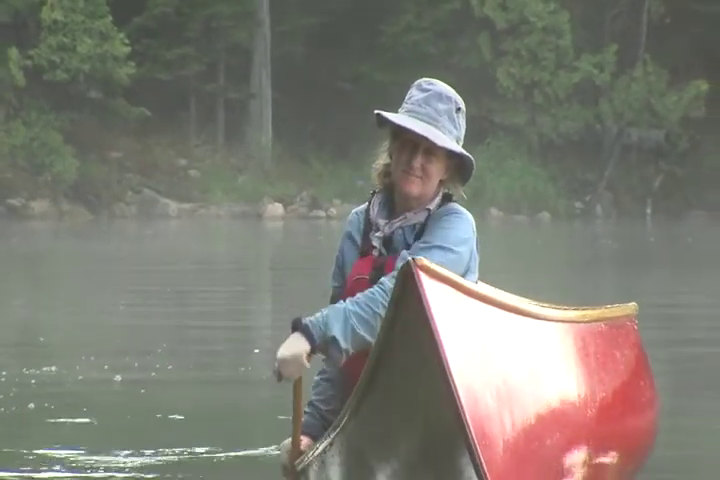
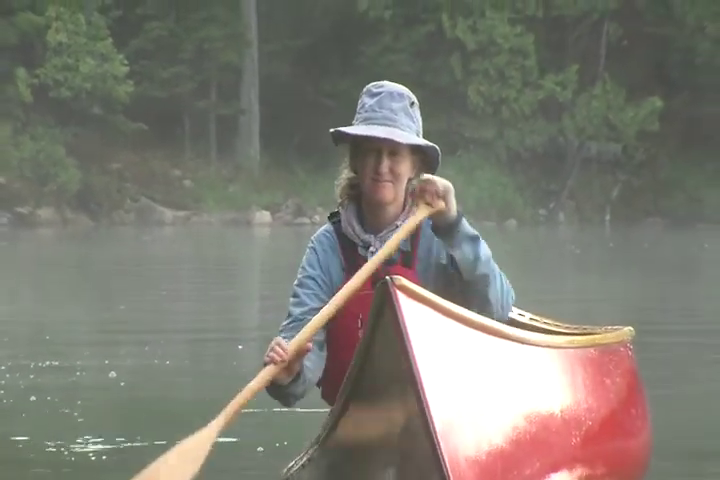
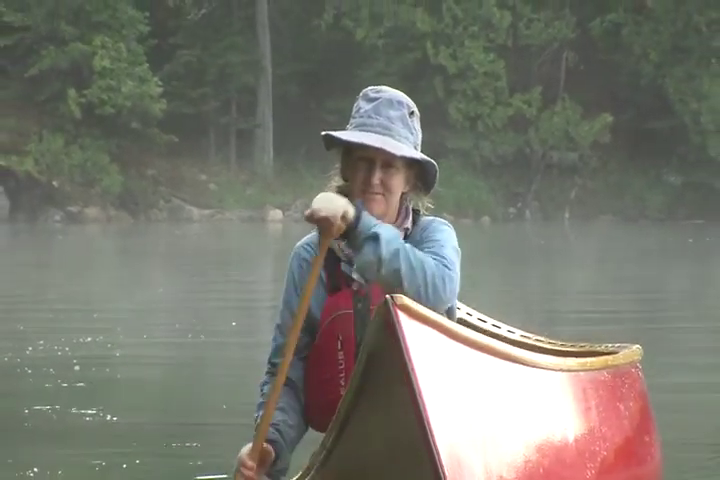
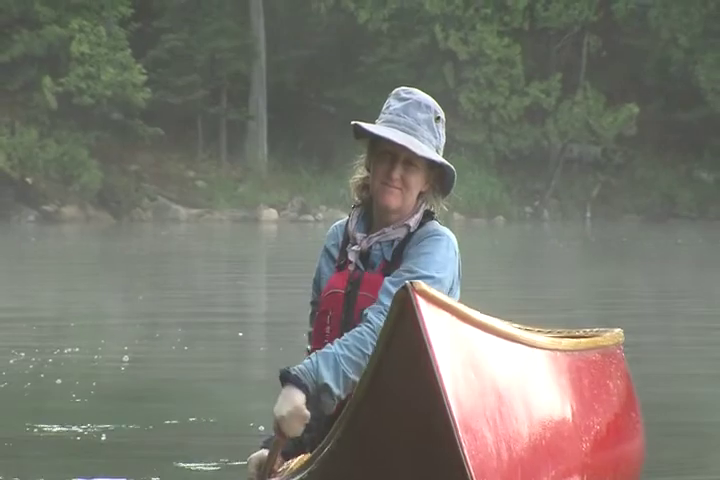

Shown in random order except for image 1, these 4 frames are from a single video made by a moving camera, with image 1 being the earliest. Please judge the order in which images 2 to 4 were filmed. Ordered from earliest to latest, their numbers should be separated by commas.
2, 4, 3
